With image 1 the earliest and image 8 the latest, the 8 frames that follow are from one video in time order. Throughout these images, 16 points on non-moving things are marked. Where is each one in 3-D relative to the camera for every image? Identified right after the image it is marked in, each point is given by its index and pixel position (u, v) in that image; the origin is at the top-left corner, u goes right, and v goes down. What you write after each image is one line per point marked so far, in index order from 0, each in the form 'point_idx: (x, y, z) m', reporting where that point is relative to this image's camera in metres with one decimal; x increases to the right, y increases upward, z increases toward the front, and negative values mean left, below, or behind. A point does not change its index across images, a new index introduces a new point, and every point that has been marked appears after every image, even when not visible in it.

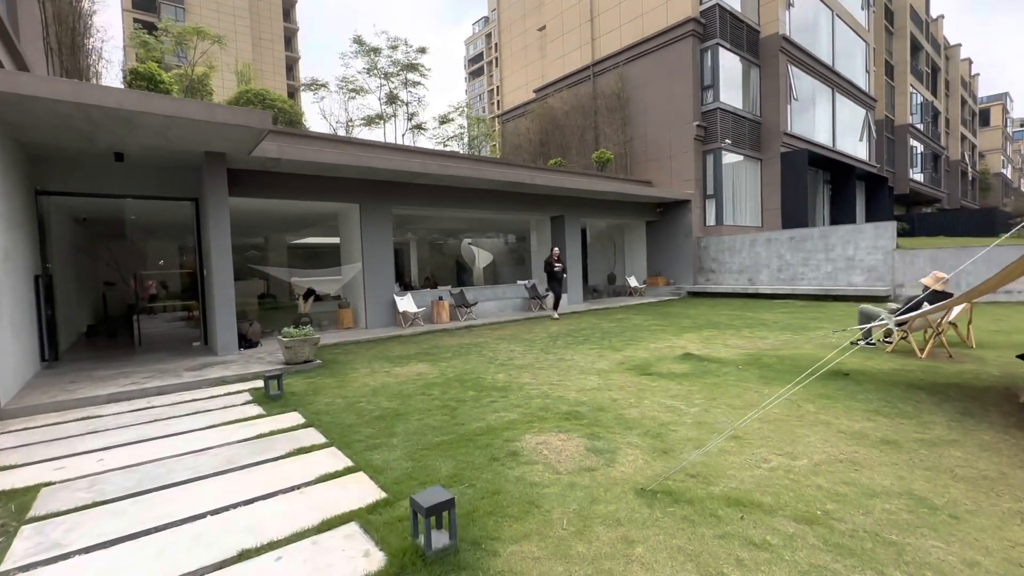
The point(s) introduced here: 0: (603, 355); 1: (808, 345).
0: (+1.2, -0.9, +6.2) m
1: (+4.0, -0.8, +6.3) m
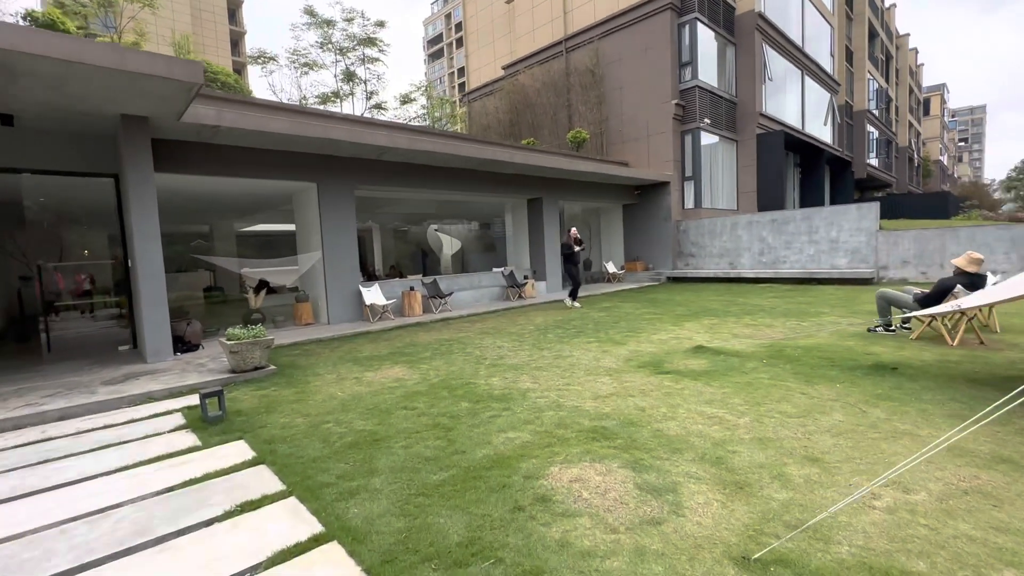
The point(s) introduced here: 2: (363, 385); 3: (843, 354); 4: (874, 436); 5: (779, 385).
0: (+1.1, -0.7, +5.5) m
1: (+3.8, -0.6, +5.8) m
2: (-1.4, -0.9, +4.5) m
3: (+3.4, -0.7, +4.8) m
4: (+2.2, -0.9, +2.8) m
5: (+2.2, -0.8, +3.9) m
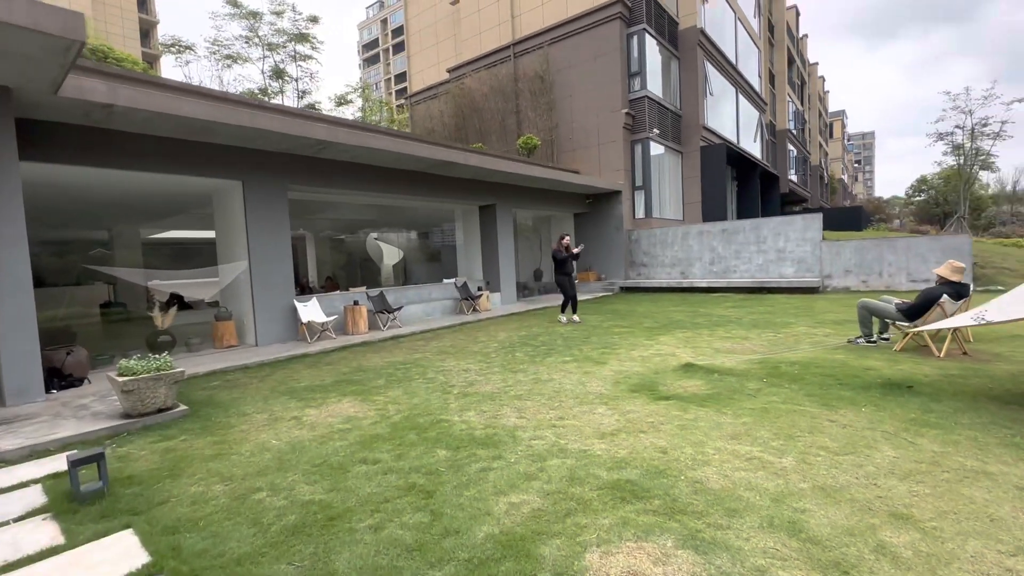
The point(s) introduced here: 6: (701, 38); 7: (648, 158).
0: (+0.8, -0.9, +4.9) m
1: (+3.5, -0.7, +5.6) m
2: (-1.6, -1.1, +3.6) m
3: (+3.1, -0.8, +4.5) m
4: (+2.2, -1.0, +2.4) m
5: (+2.1, -0.9, +3.4) m
6: (+6.3, +8.3, +15.6) m
7: (+4.0, +3.8, +13.7) m
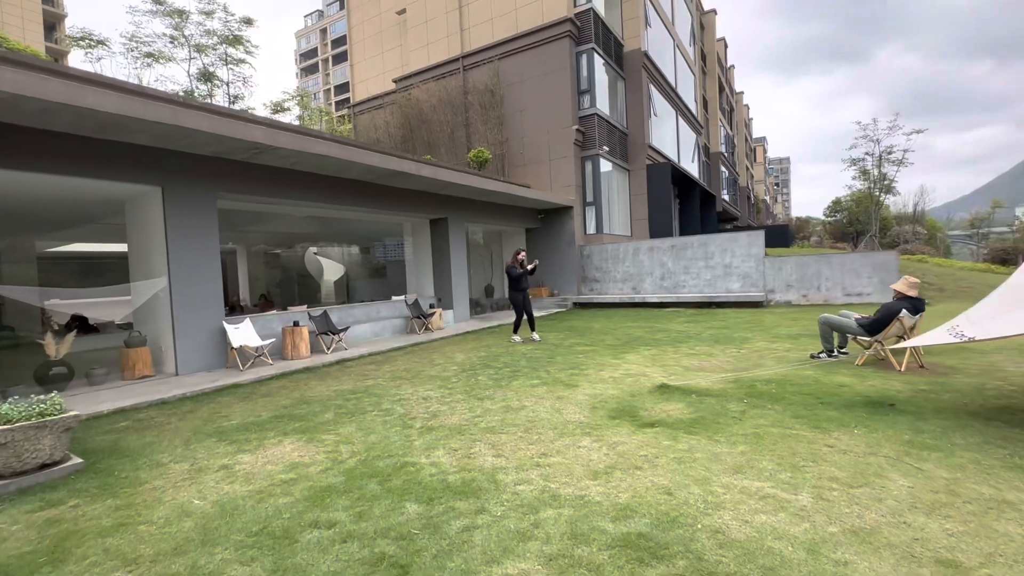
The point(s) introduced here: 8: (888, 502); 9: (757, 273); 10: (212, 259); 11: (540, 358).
0: (+0.5, -1.0, +4.5) m
1: (+3.0, -0.9, +5.5) m
2: (-1.7, -1.2, +3.0) m
3: (+2.8, -0.9, +4.4) m
4: (+2.2, -1.1, +2.2) m
5: (+2.0, -1.0, +3.2) m
6: (+4.6, +7.8, +16.1) m
7: (+2.5, +3.4, +13.8) m
8: (+1.9, -1.1, +2.4) m
9: (+6.0, +0.4, +11.5) m
10: (-4.3, +0.4, +6.8) m
11: (+0.4, -1.0, +6.4) m
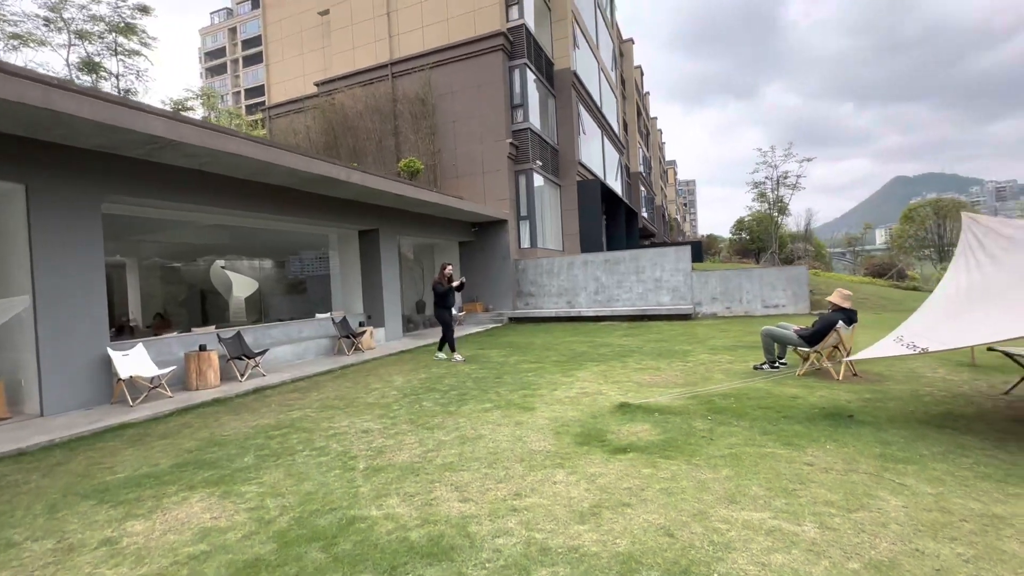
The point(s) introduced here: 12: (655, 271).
0: (+0.1, -1.2, +4.2) m
1: (+2.4, -1.0, +5.6) m
2: (-1.9, -1.3, +2.3) m
3: (+2.4, -1.0, +4.4) m
4: (+2.1, -1.1, +2.2) m
5: (+1.7, -1.1, +3.1) m
6: (+2.2, +7.3, +16.5) m
7: (+0.6, +2.9, +13.8) m
8: (+1.8, -1.1, +2.2) m
9: (+4.4, 0.0, +11.9) m
10: (-5.0, +0.2, +5.7) m
11: (-0.3, -1.1, +6.0) m
12: (+3.7, +0.5, +12.2) m
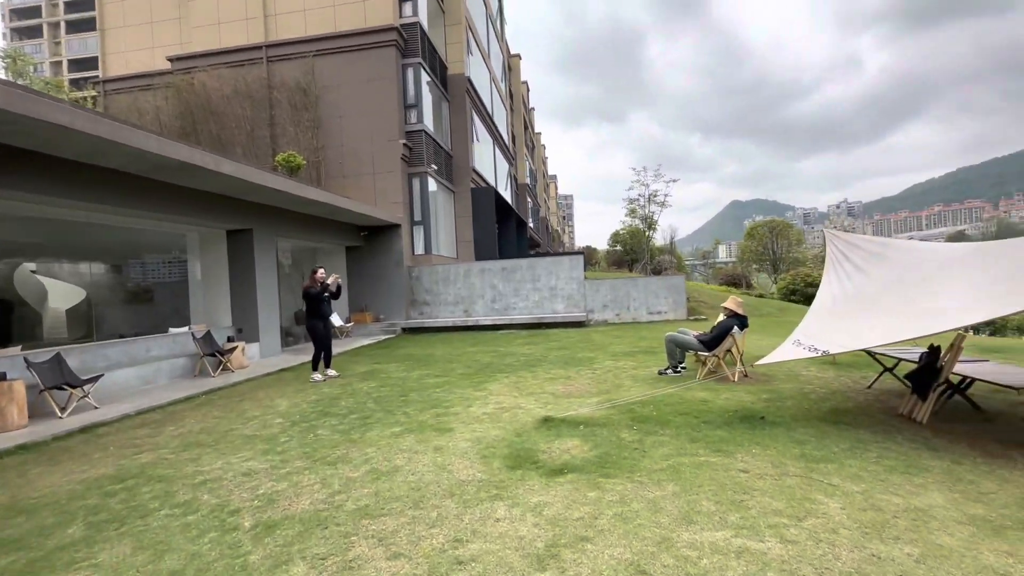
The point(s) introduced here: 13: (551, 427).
0: (-0.6, -1.3, +3.7) m
1: (+1.4, -1.1, +5.6) m
2: (-2.0, -1.3, +1.4) m
3: (+1.6, -1.1, +4.5) m
4: (+1.9, -1.2, +2.3) m
5: (+1.3, -1.2, +3.1) m
6: (-1.5, +7.0, +16.4) m
7: (-2.4, +2.7, +13.2) m
8: (+1.6, -1.2, +2.3) m
9: (+1.7, -0.2, +12.3) m
10: (-5.9, +0.1, +3.9) m
11: (-1.4, -1.2, +5.3) m
12: (+1.0, +0.2, +12.4) m
13: (+0.3, -1.2, +4.1) m
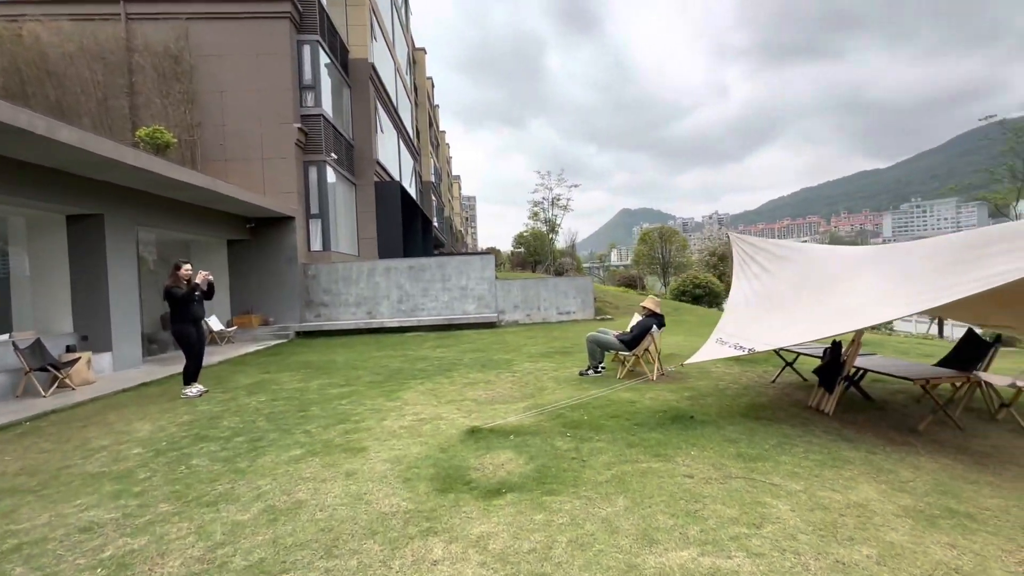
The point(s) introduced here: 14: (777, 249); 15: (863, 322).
0: (-1.1, -1.2, +3.1) m
1: (+0.4, -1.1, +5.5) m
2: (-2.0, -1.3, +0.6) m
3: (+0.9, -1.1, +4.4) m
4: (+1.7, -1.1, +2.3) m
5: (+0.9, -1.1, +2.9) m
6: (-4.6, +7.0, +15.4) m
7: (-4.8, +2.7, +12.1) m
8: (+1.3, -1.2, +2.2) m
9: (-0.6, -0.2, +12.0) m
10: (-6.3, +0.2, +2.3) m
11: (-2.2, -1.2, +4.6) m
12: (-1.3, +0.2, +12.0) m
13: (-0.3, -1.2, +3.7) m
14: (+2.7, +0.4, +4.8) m
15: (+2.5, -0.2, +3.3) m
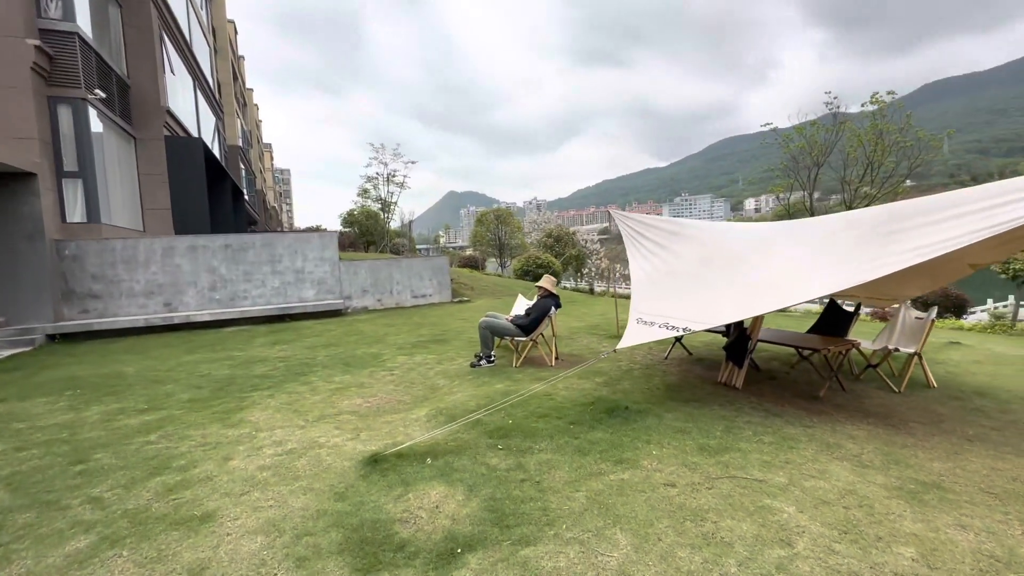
0: (-1.3, -1.1, +1.9) m
1: (-0.7, -0.9, +4.6) m
2: (-1.3, -1.3, -0.8) m
3: (+0.1, -0.9, +3.8) m
4: (+1.6, -1.0, +2.1) m
5: (+0.6, -1.0, +2.4) m
6: (-9.0, +7.4, +11.8) m
7: (-8.0, +3.0, +8.9) m
8: (+1.3, -1.0, +1.9) m
9: (-4.0, +0.2, +10.4) m
10: (-5.9, +0.1, -0.8) m
11: (-2.9, -1.1, +2.9) m
12: (-4.6, +0.6, +10.1) m
13: (-0.7, -1.1, +2.8) m
14: (+1.6, +0.7, +4.8) m
15: (+2.0, -0.1, +3.3) m
